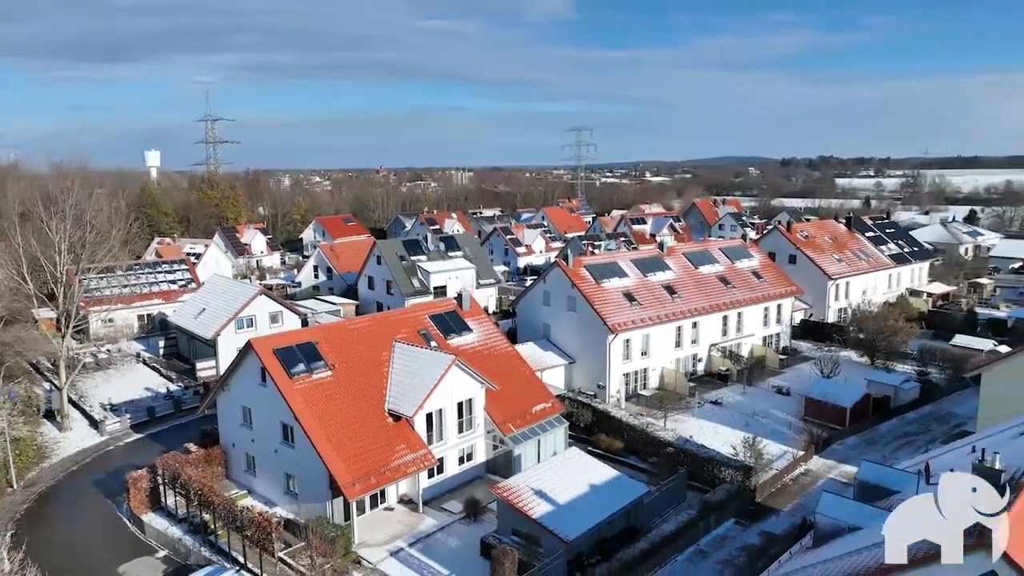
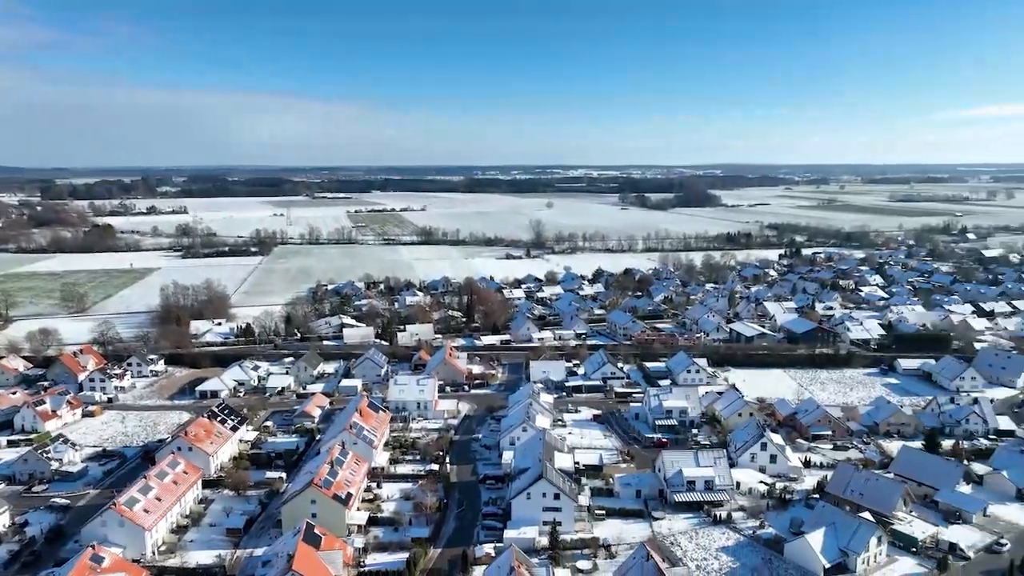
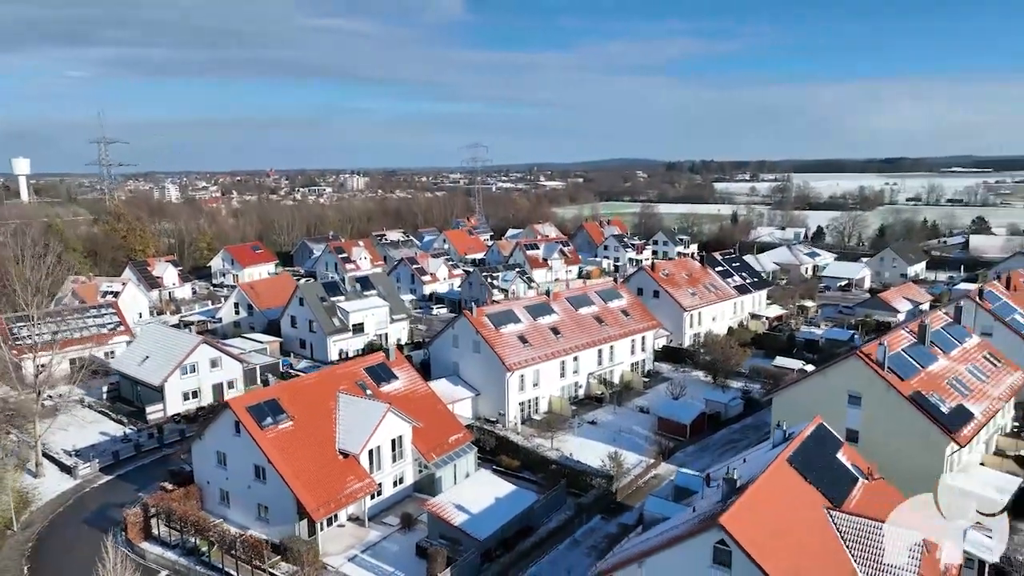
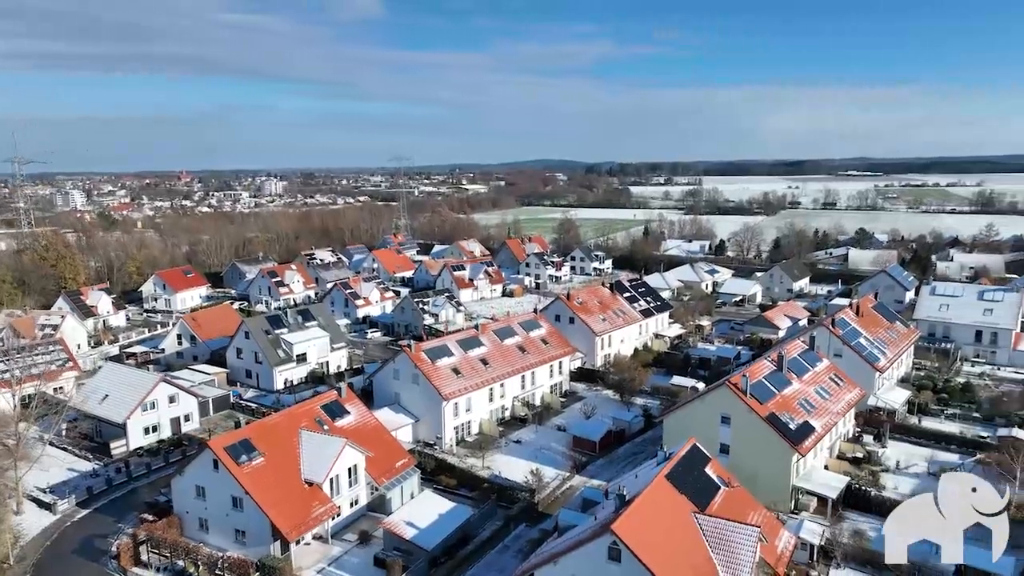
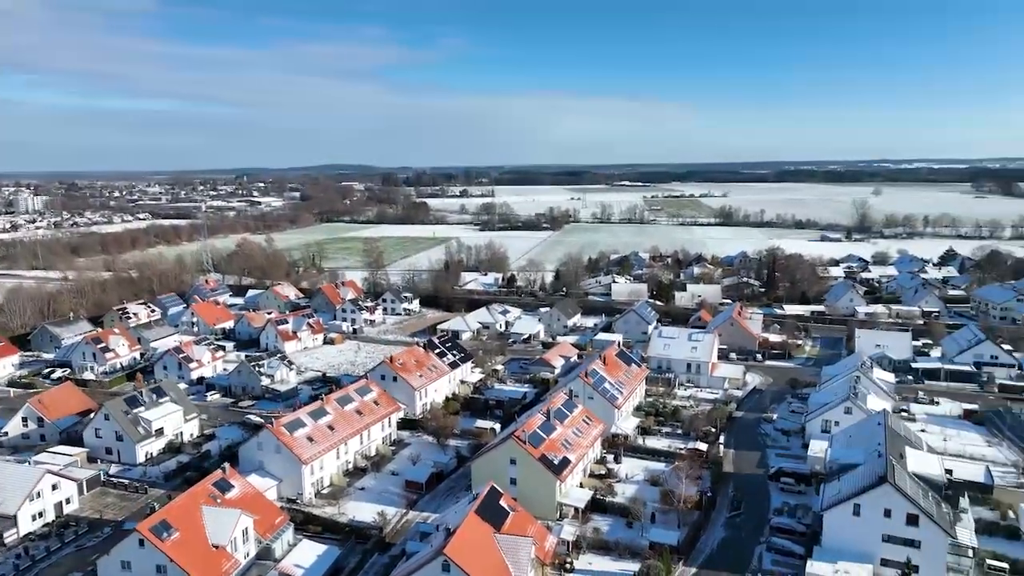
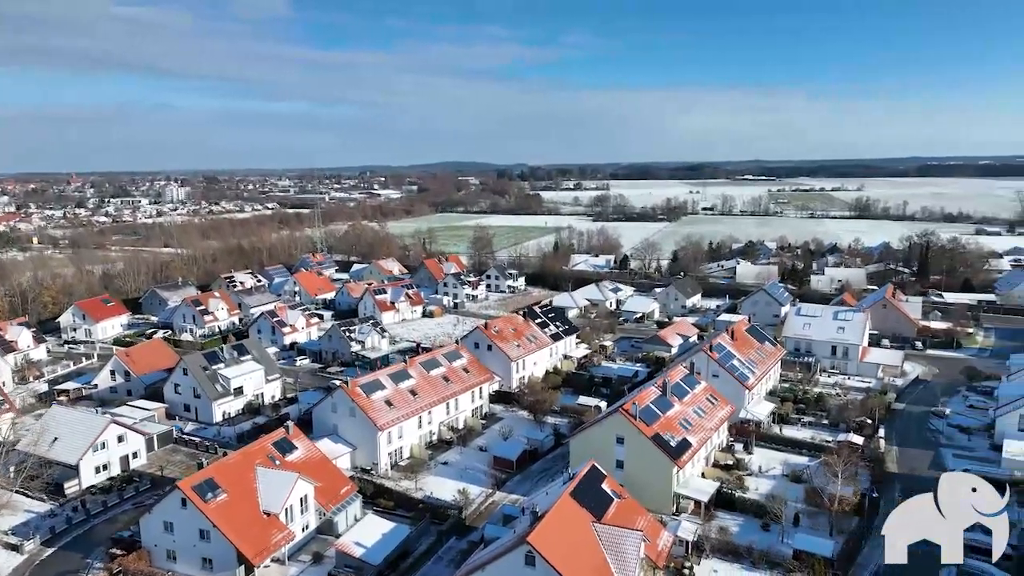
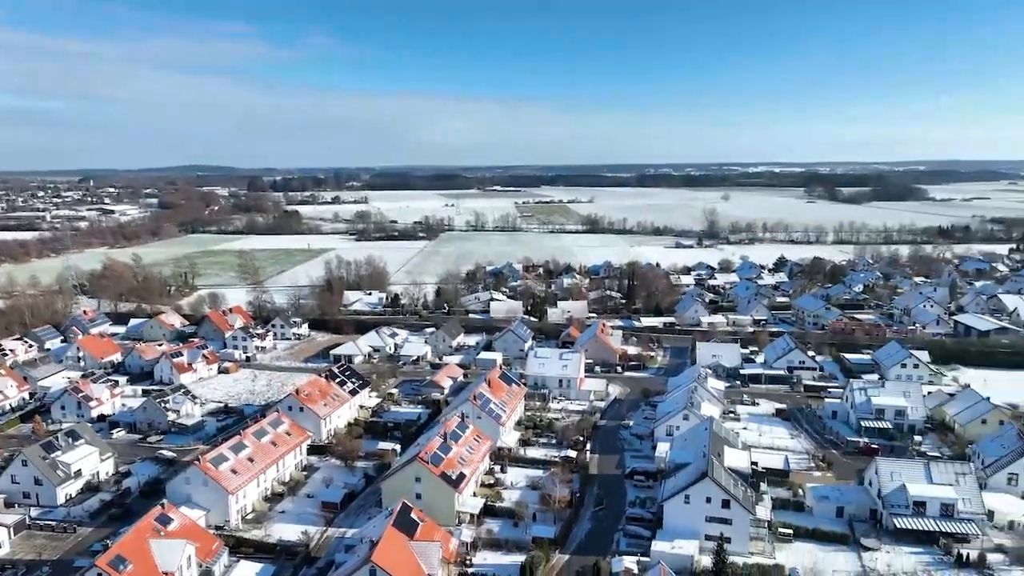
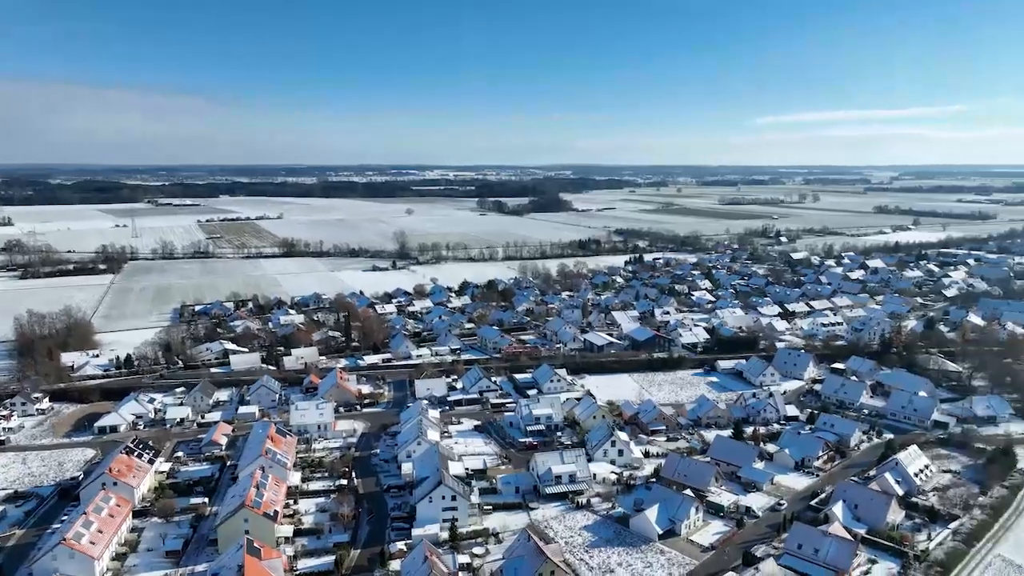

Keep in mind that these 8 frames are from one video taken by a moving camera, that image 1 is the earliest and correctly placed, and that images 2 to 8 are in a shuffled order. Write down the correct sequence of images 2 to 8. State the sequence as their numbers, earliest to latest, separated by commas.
3, 4, 6, 5, 7, 2, 8
